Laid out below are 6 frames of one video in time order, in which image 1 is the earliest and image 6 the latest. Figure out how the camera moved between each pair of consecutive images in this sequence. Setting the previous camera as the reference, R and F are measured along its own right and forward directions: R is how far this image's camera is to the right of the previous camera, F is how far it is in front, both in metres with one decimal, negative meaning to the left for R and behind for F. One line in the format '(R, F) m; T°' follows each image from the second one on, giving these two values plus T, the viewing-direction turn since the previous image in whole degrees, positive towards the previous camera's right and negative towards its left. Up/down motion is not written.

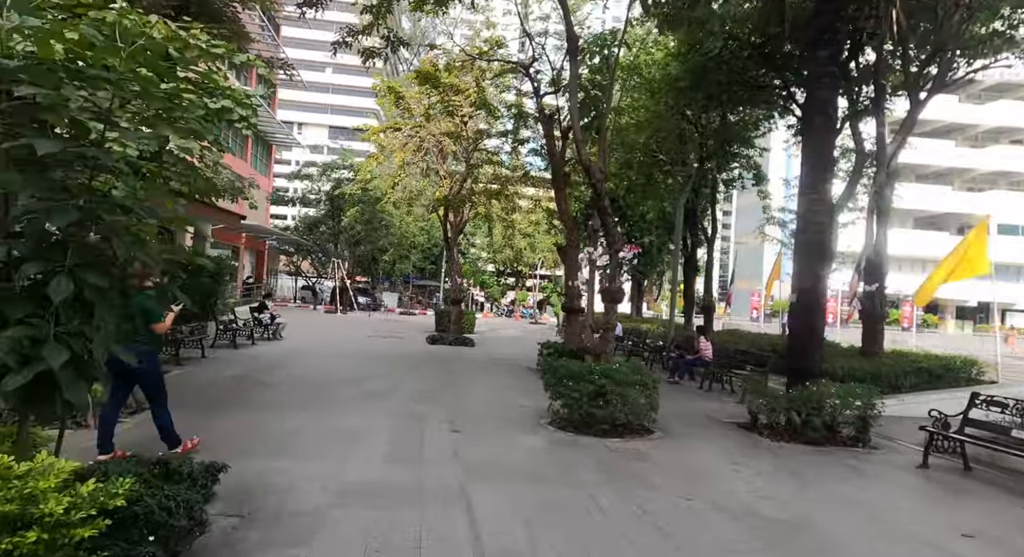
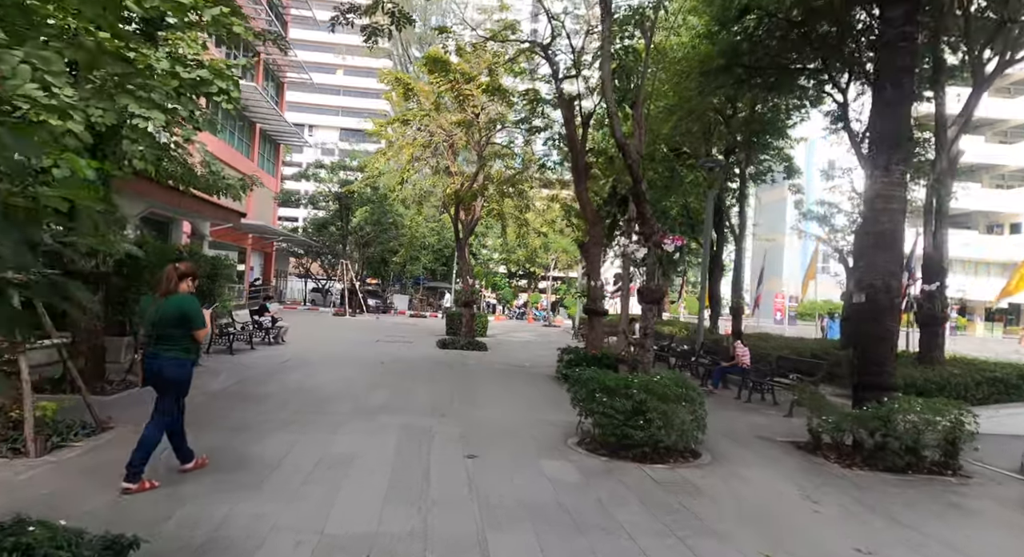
(-0.1, +1.0) m; -1°
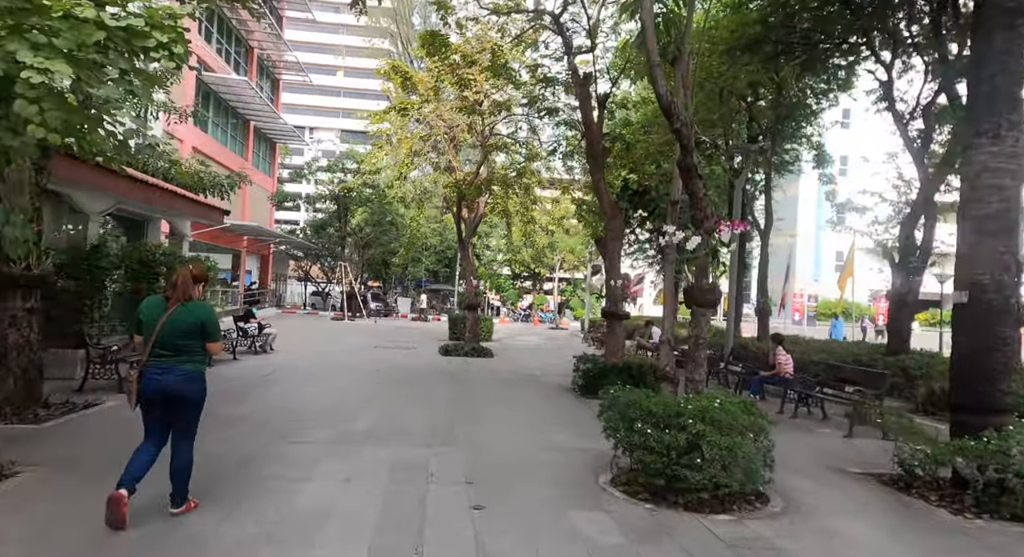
(-0.1, +1.3) m; 0°
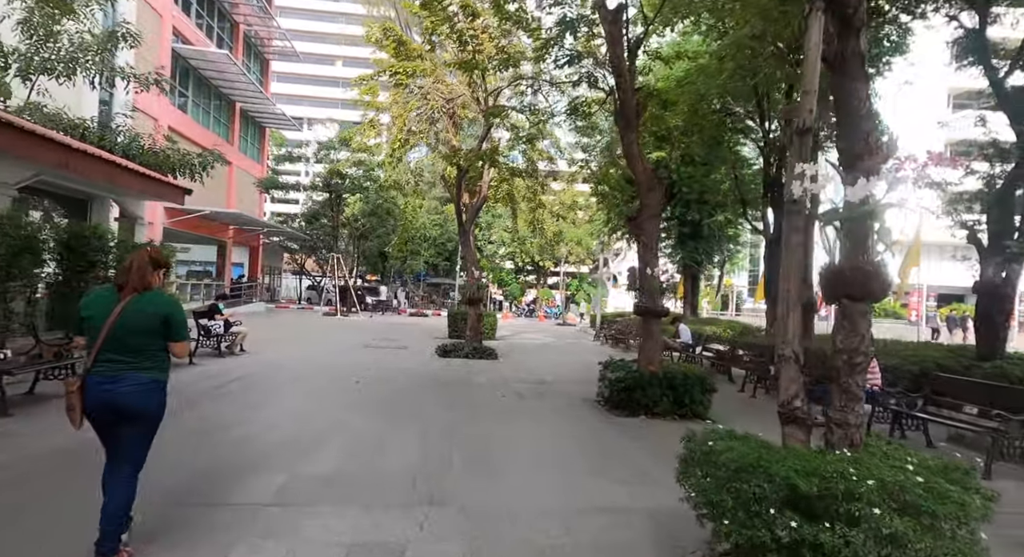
(-0.1, +2.0) m; 0°
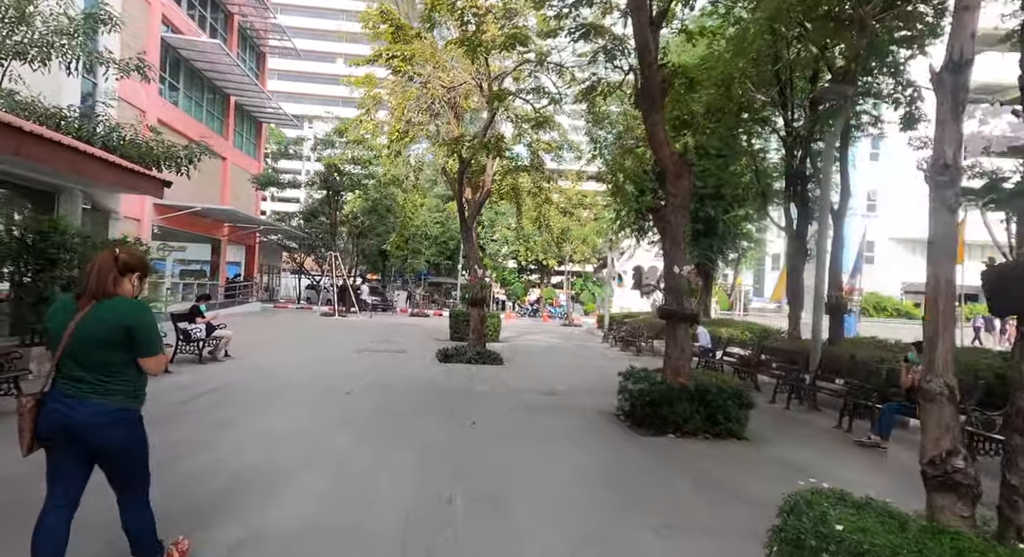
(-0.1, +1.0) m; 0°
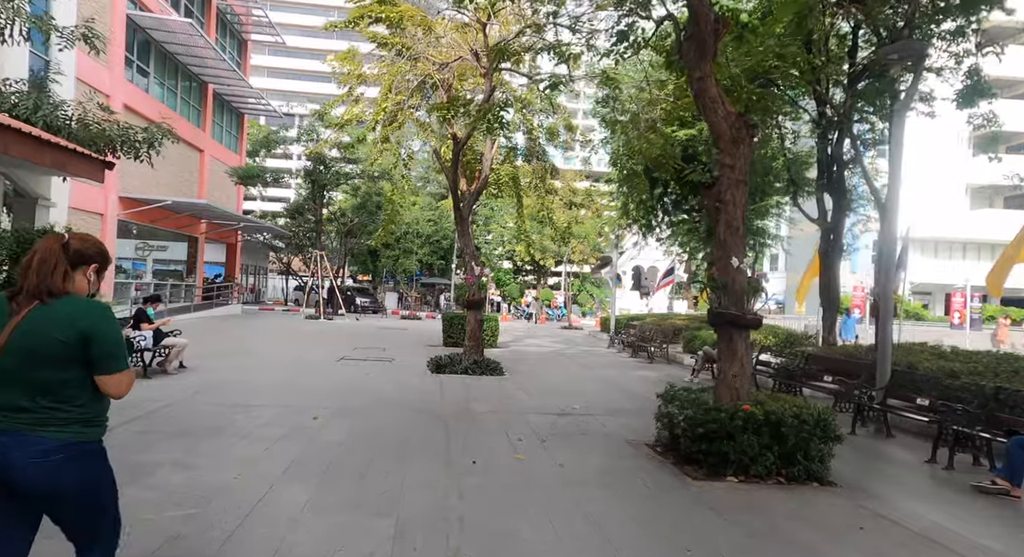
(-0.2, +1.7) m; +1°
